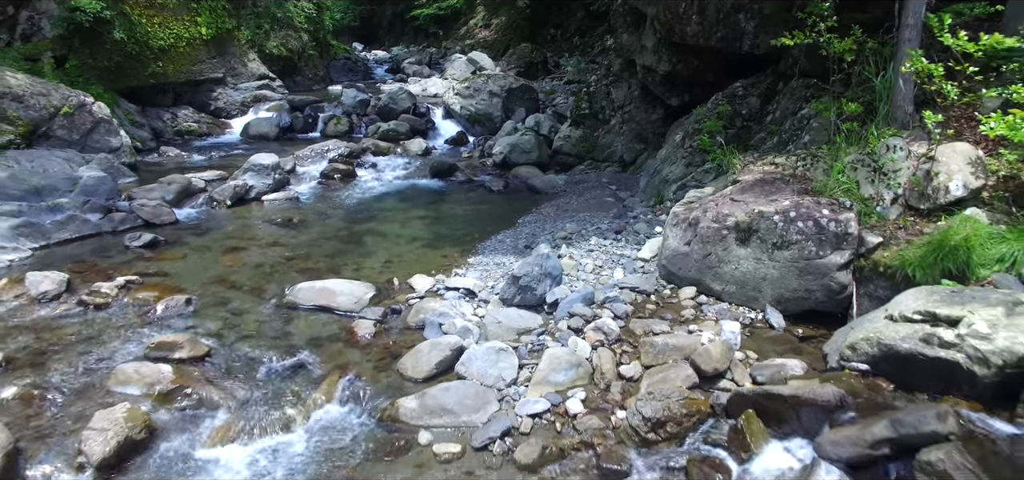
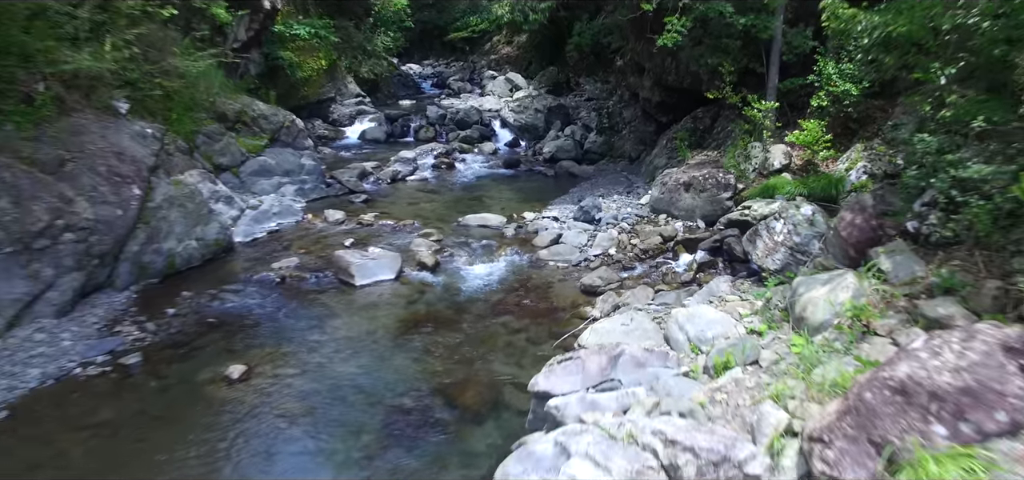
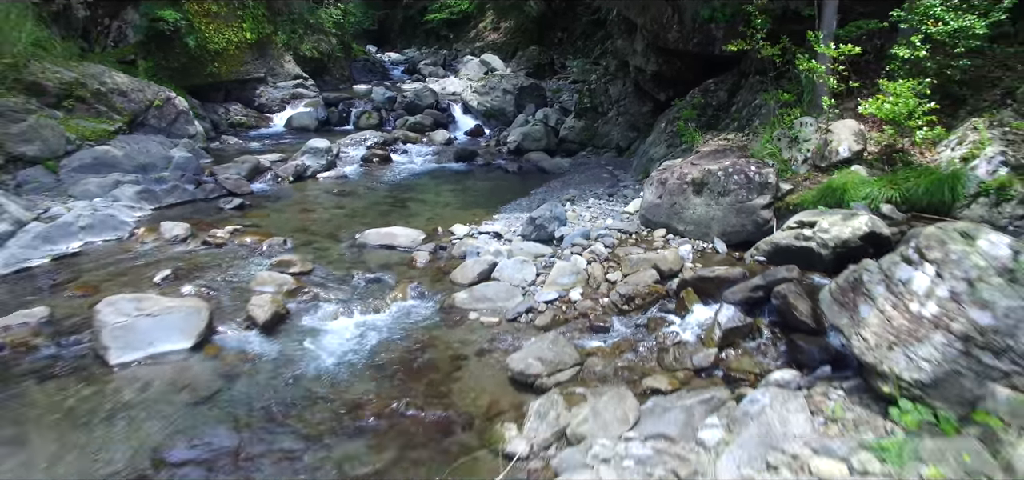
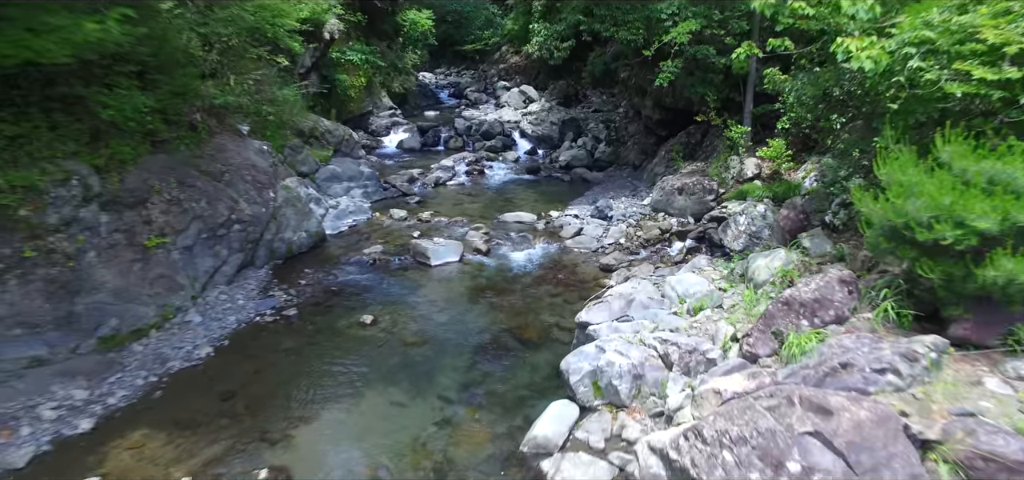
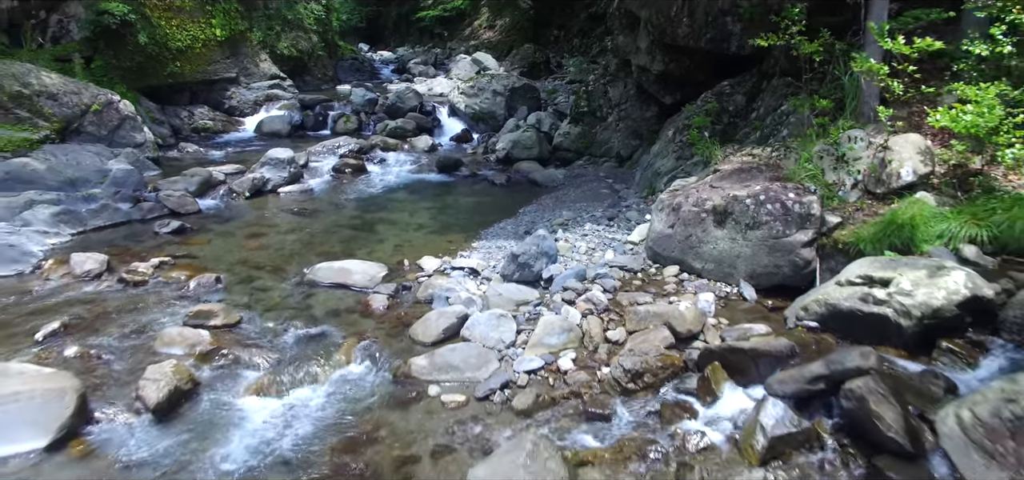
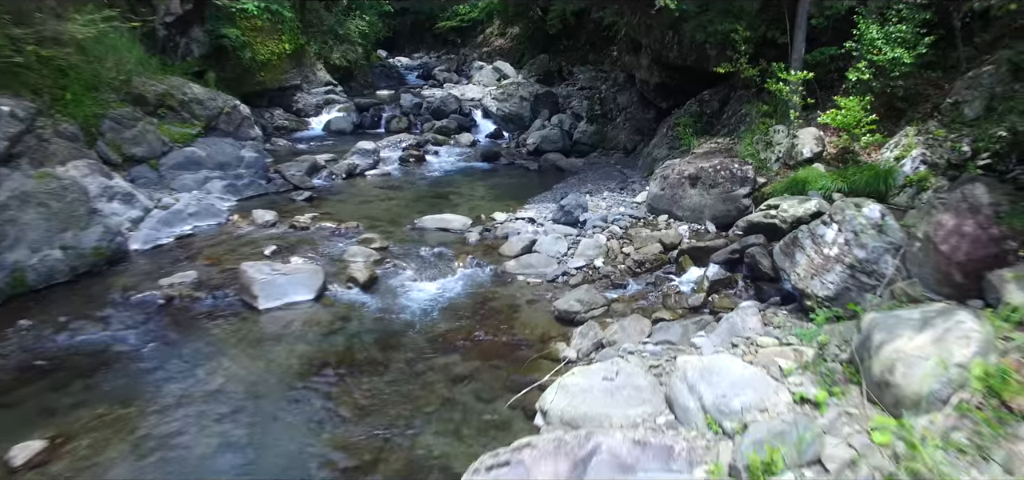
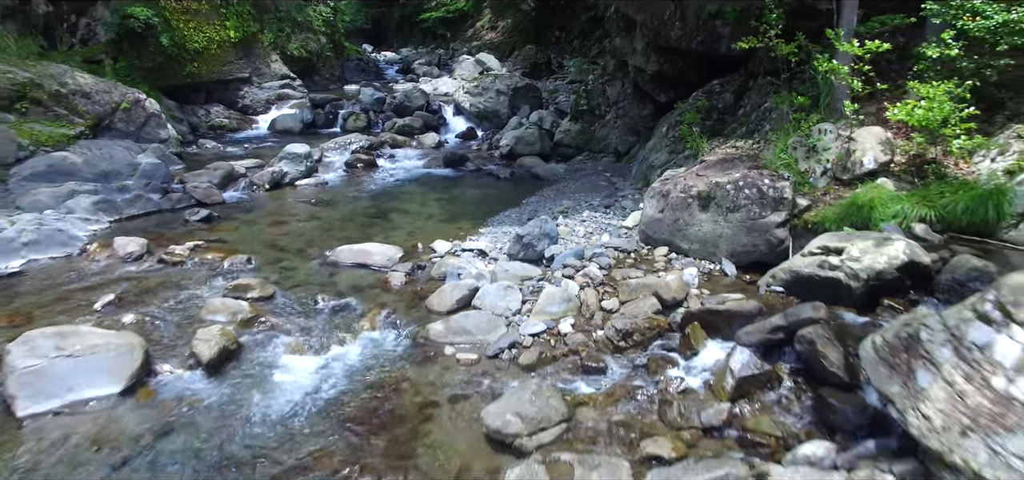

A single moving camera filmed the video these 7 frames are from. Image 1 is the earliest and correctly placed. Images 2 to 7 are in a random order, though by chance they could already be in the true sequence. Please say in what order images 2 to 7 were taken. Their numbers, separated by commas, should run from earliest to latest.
5, 7, 3, 6, 2, 4
